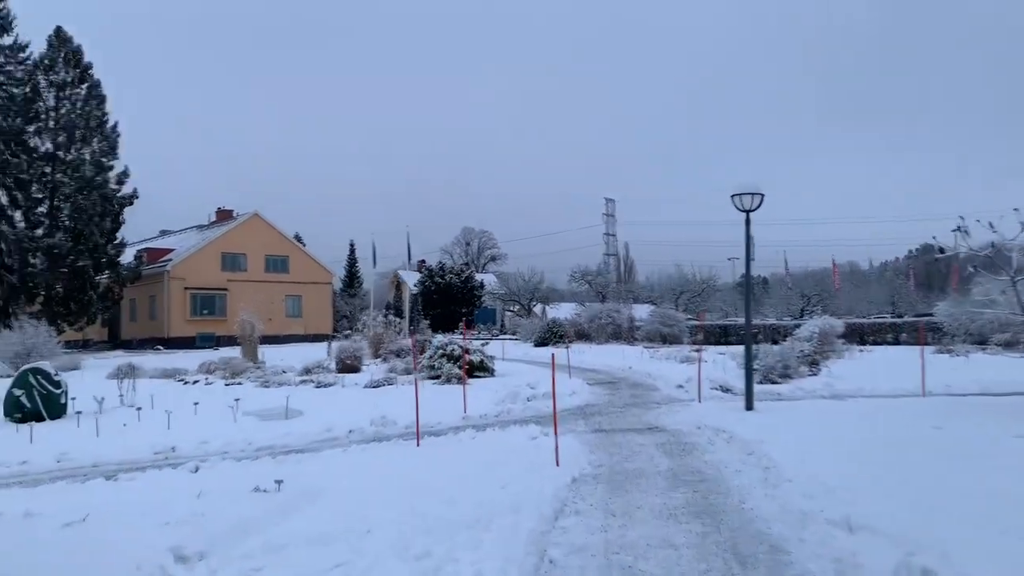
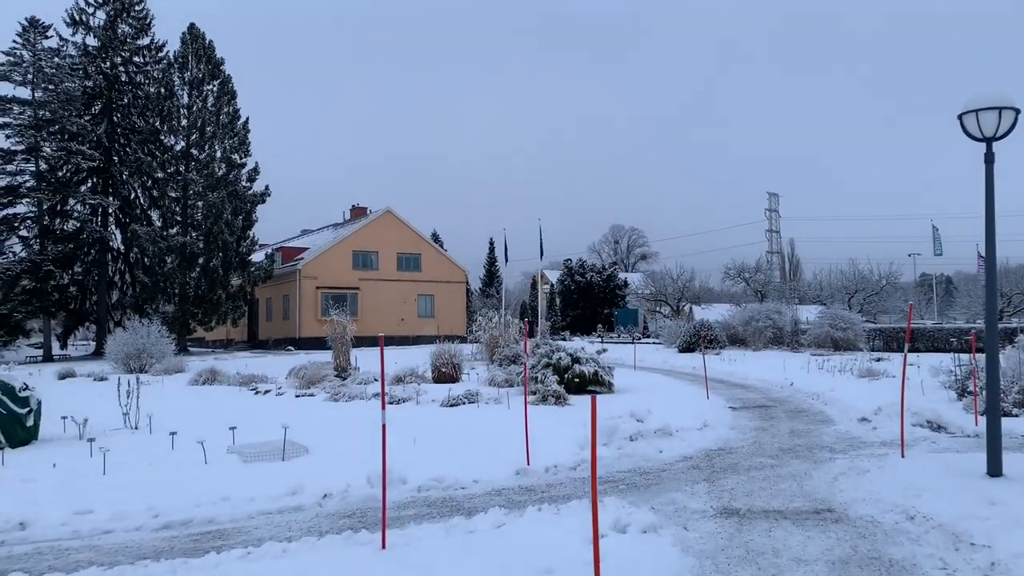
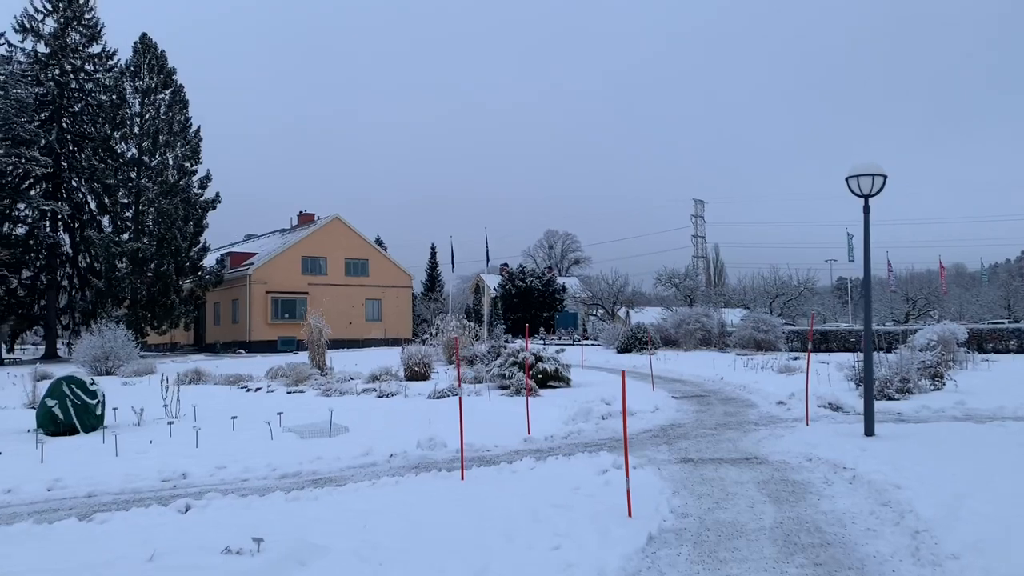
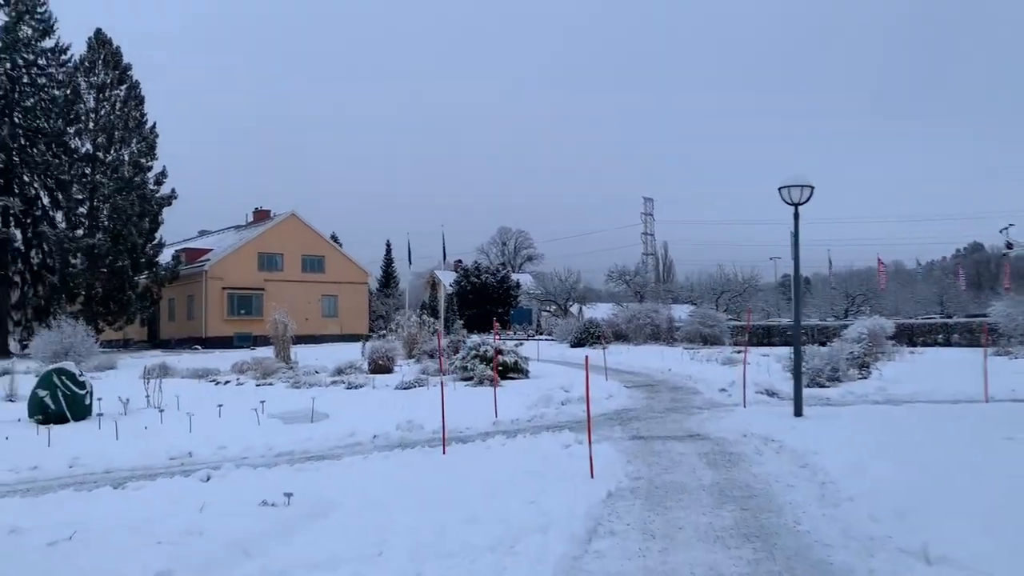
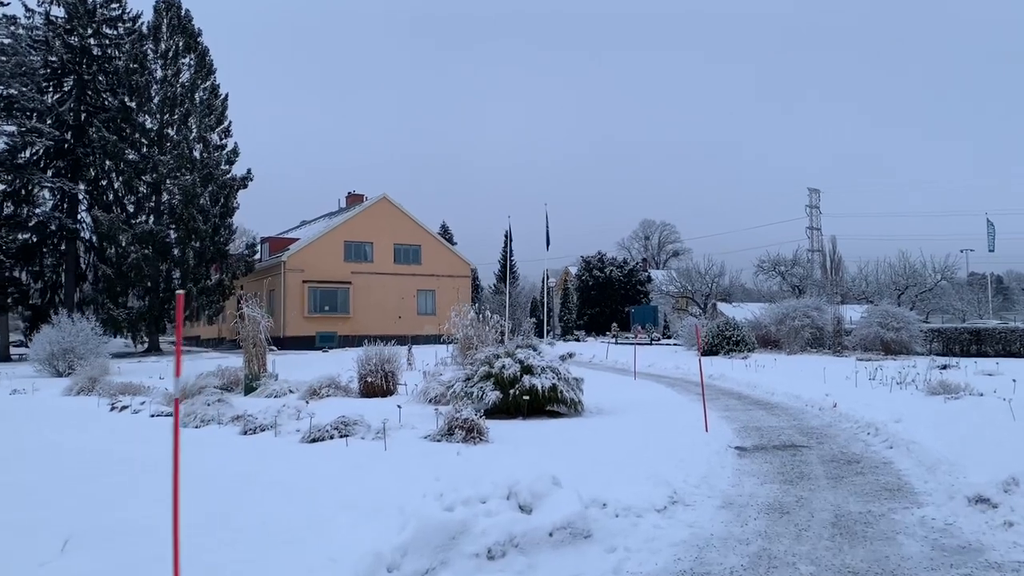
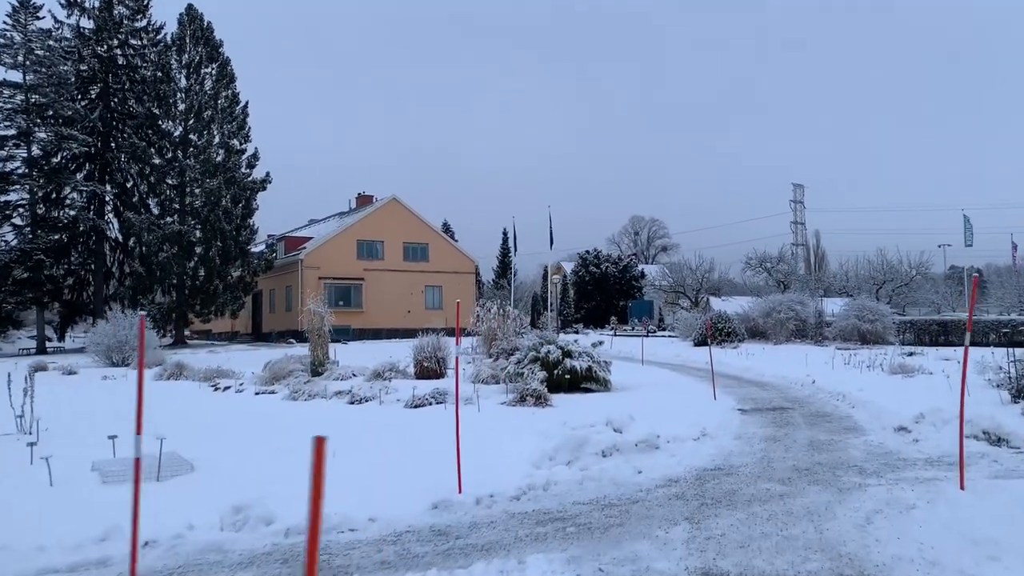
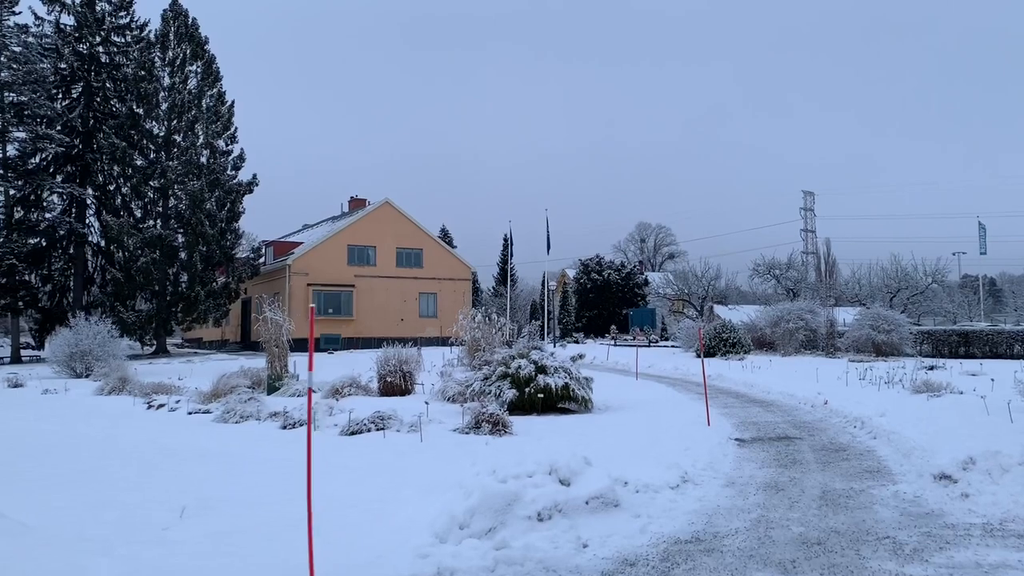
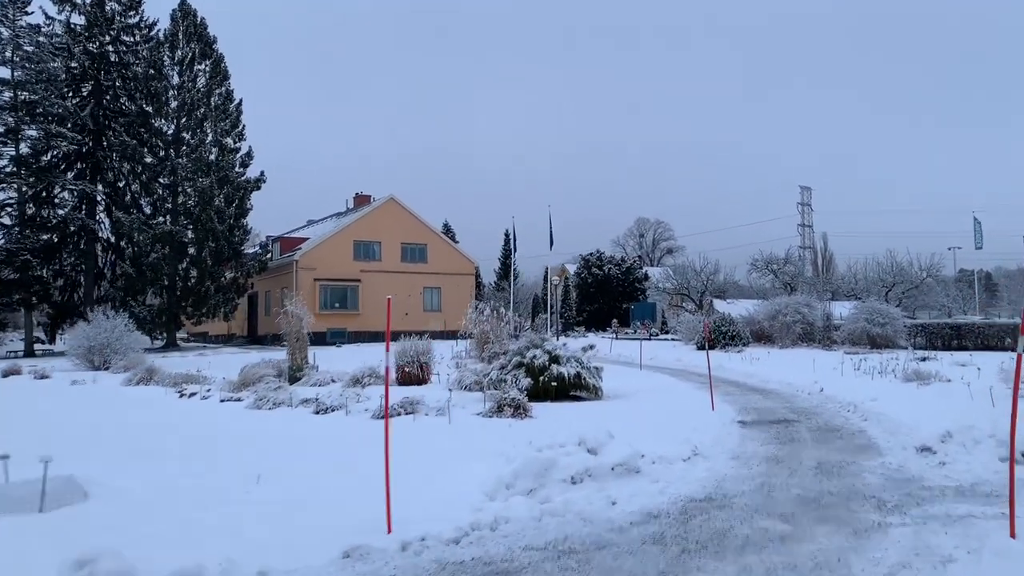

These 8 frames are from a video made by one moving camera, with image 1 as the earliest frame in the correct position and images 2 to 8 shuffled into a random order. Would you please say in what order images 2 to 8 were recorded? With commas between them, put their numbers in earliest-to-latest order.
4, 3, 2, 6, 8, 7, 5
